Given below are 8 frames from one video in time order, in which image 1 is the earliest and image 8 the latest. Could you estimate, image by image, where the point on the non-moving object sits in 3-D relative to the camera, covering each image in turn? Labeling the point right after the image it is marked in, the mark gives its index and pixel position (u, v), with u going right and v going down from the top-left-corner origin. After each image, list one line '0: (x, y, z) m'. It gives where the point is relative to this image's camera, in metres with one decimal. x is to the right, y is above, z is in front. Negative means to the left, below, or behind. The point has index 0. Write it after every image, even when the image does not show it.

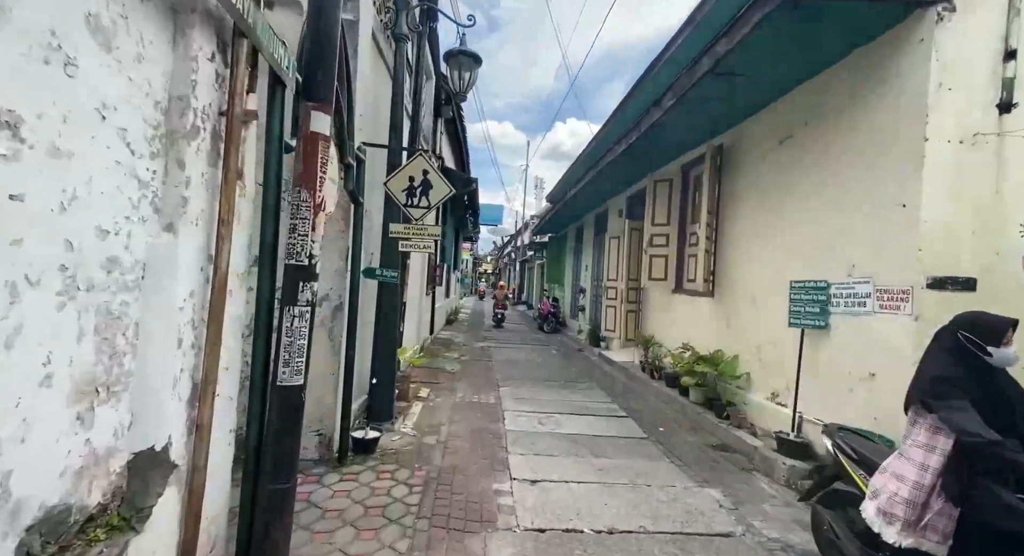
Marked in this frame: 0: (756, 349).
0: (+2.6, -0.7, +4.7) m
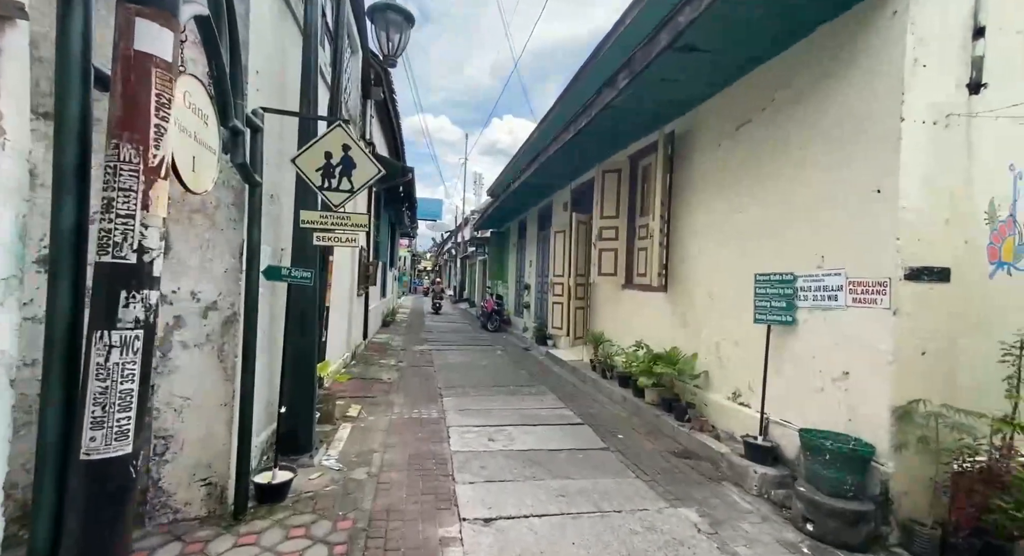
0: (+2.0, -0.7, +4.5) m
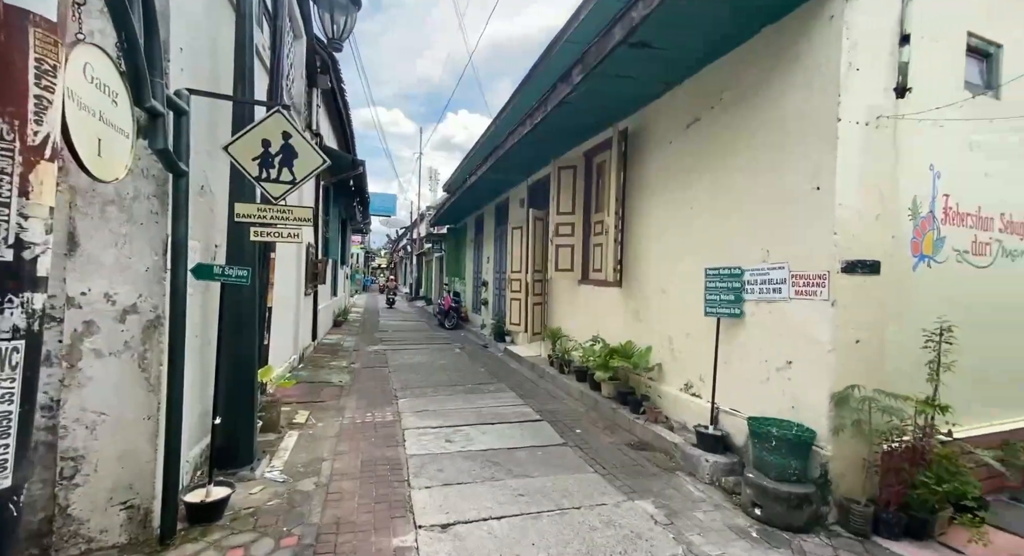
0: (+1.6, -0.6, +4.6) m
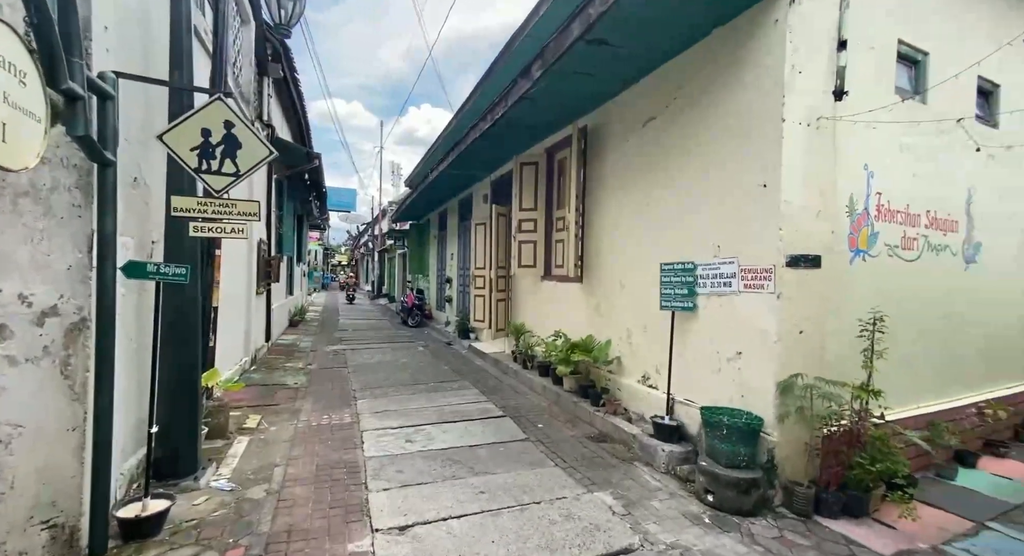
0: (+1.2, -0.6, +4.7) m
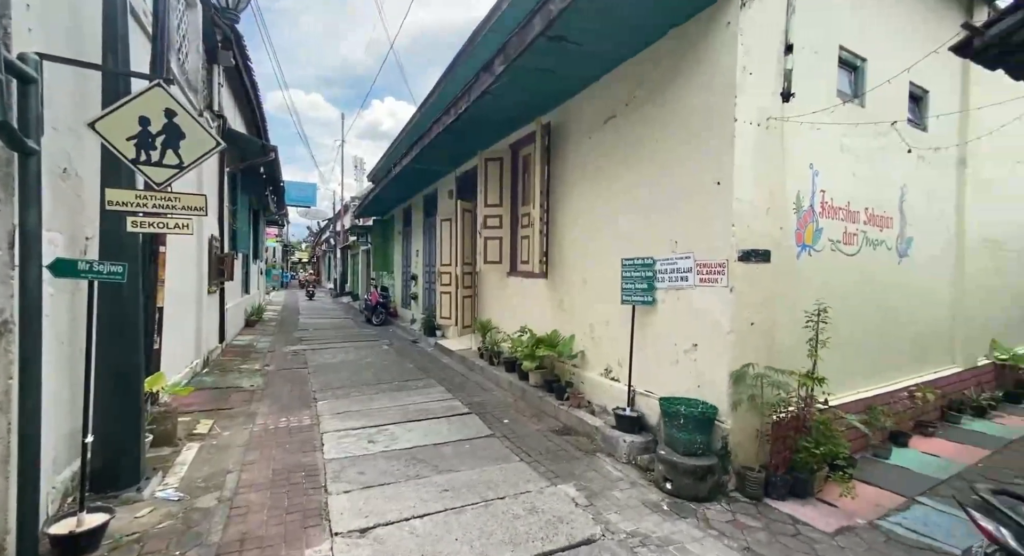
0: (+0.8, -0.5, +4.7) m
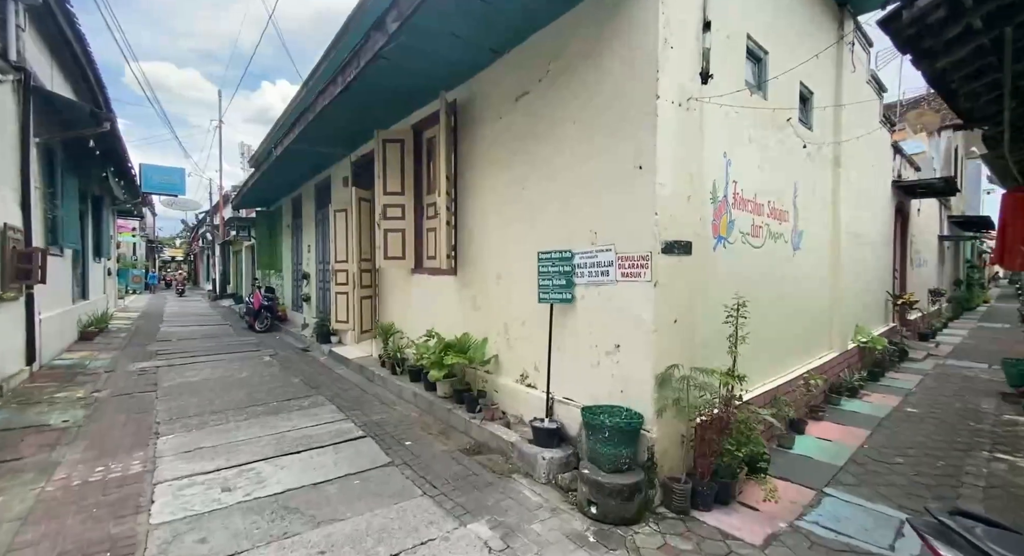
0: (-0.1, -0.5, +4.3) m
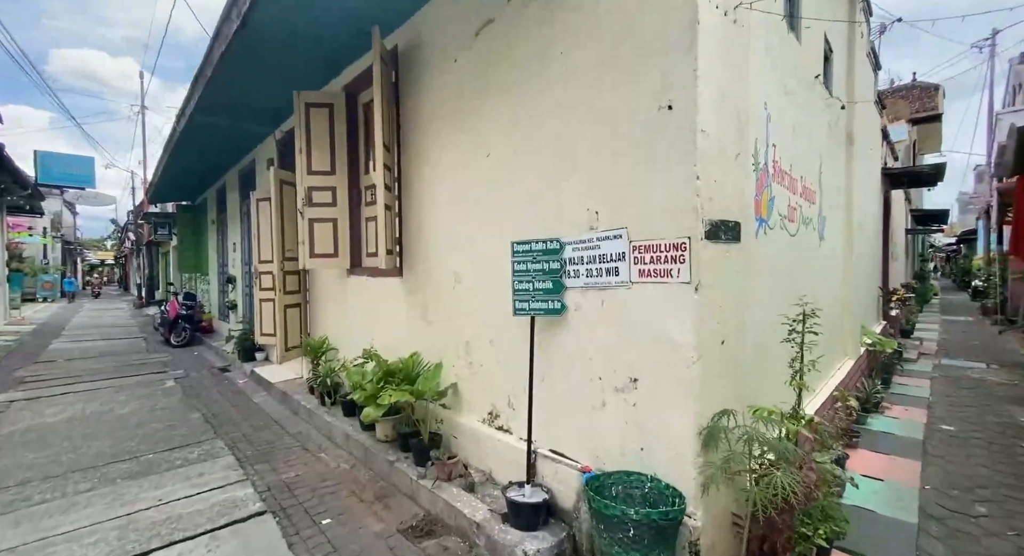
0: (-0.4, -0.5, +3.1) m
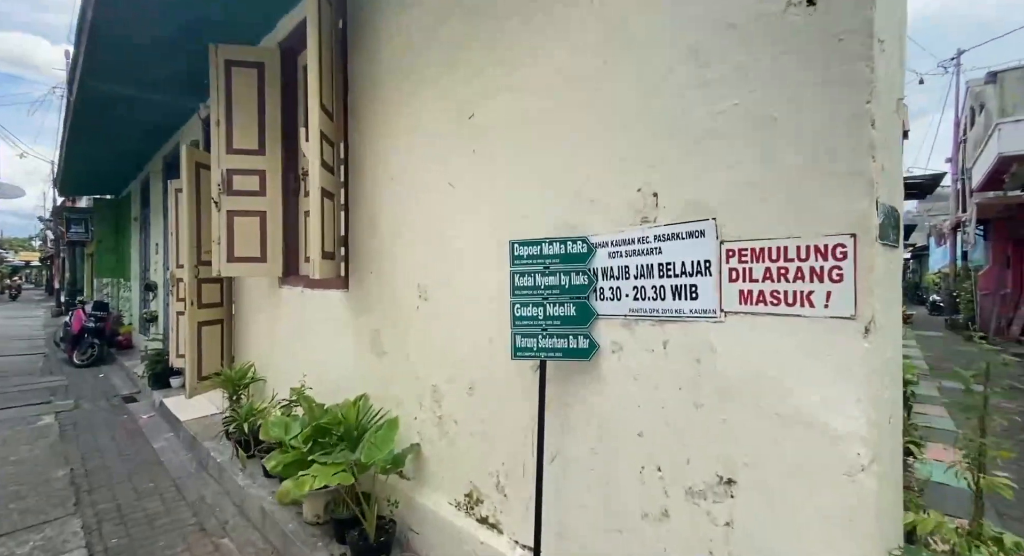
0: (-0.4, -0.6, +2.2) m
